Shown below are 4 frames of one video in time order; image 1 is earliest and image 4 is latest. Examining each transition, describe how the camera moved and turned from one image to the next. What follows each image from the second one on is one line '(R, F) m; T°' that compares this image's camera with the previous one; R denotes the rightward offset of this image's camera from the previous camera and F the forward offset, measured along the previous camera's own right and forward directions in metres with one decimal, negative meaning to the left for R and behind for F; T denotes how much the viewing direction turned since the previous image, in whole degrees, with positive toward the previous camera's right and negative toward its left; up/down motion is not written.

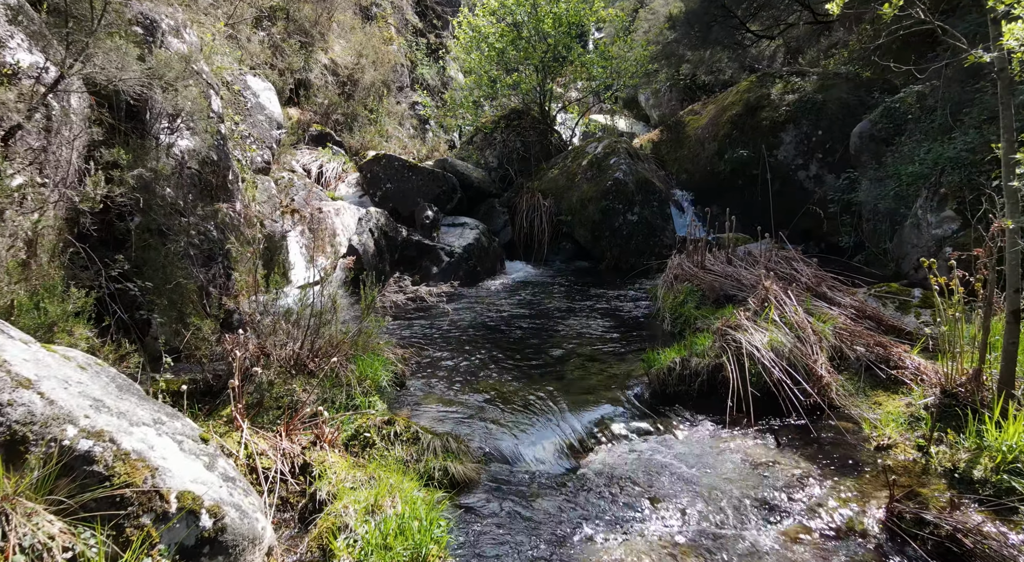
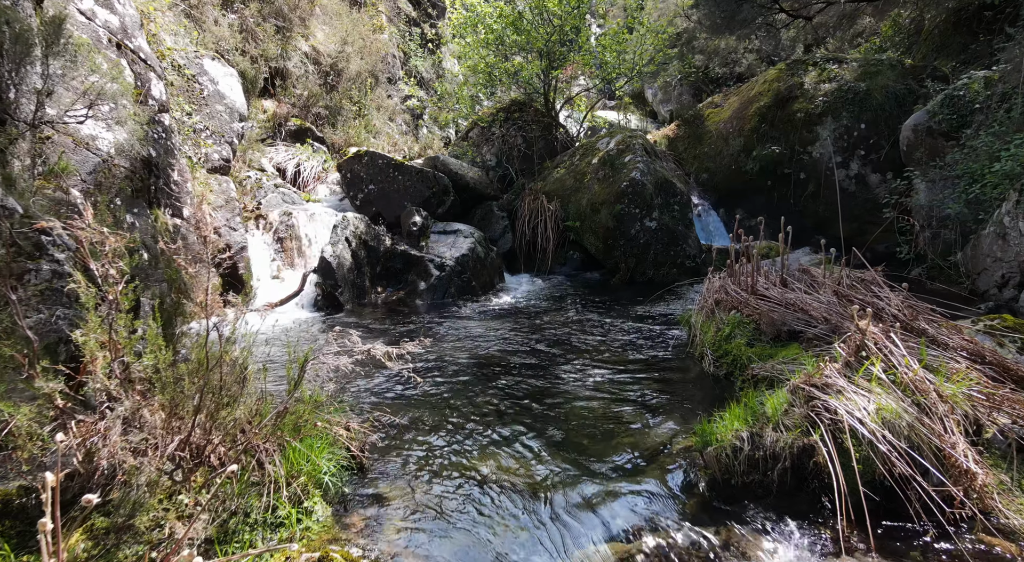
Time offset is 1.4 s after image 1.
(0.0, +1.4) m; 0°
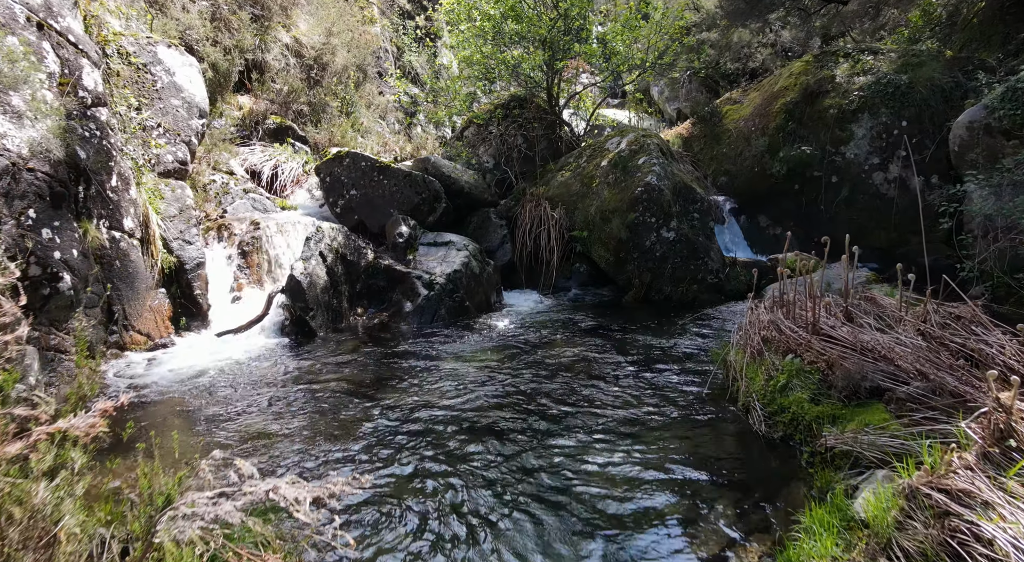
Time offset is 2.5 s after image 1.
(0.0, +1.1) m; 0°
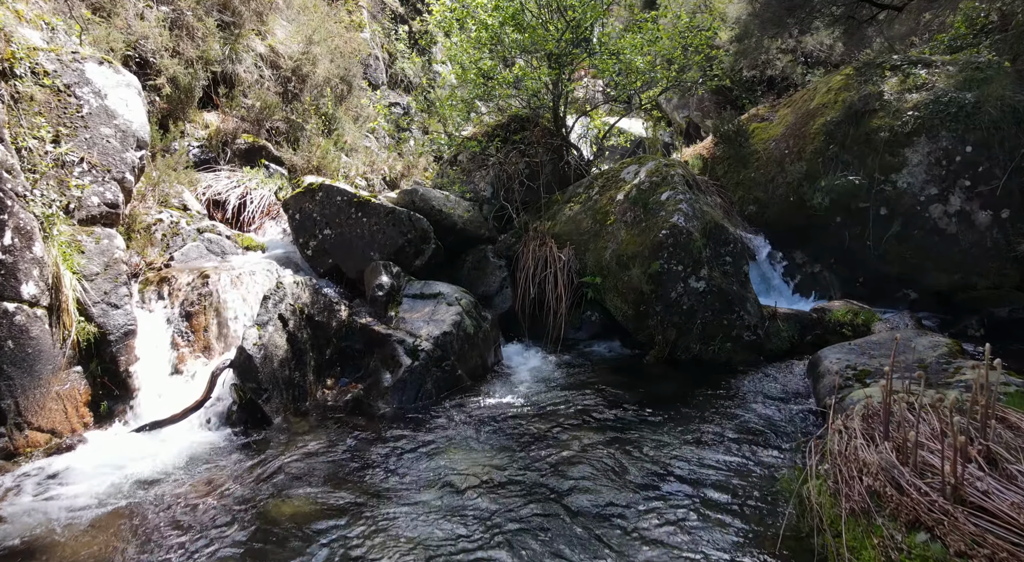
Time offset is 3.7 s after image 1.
(0.0, +1.3) m; 0°
